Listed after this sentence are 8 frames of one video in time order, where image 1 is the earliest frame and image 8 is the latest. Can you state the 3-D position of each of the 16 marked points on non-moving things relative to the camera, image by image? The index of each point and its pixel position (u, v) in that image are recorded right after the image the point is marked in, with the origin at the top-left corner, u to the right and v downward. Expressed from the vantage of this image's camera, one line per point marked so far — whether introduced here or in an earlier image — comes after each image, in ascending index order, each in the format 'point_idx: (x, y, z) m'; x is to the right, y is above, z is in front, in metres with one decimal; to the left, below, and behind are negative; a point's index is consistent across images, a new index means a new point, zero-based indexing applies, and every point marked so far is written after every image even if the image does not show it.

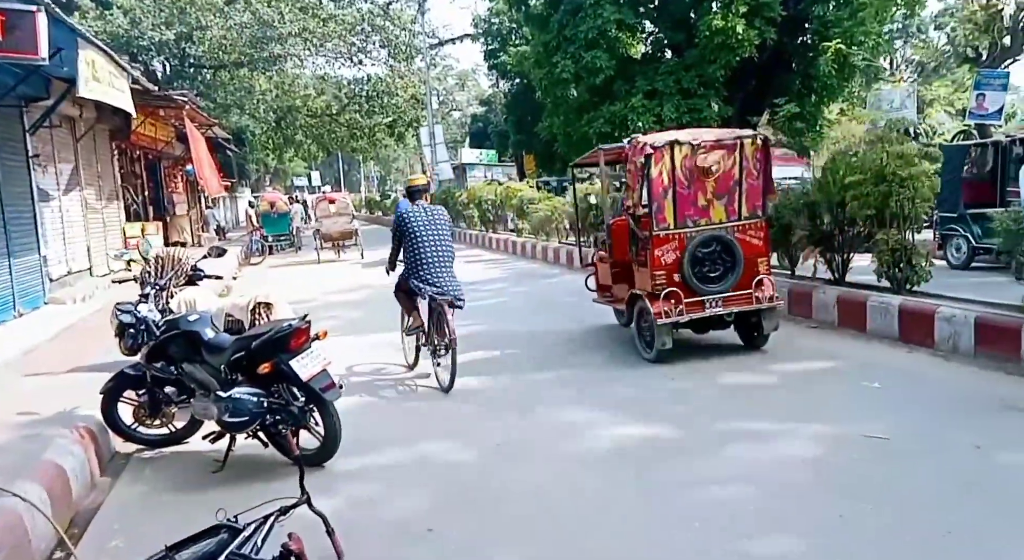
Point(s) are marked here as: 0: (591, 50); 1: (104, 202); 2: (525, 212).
0: (+1.4, +4.2, +17.4) m
1: (-6.8, +1.3, +15.9) m
2: (+0.4, +1.3, +18.1) m
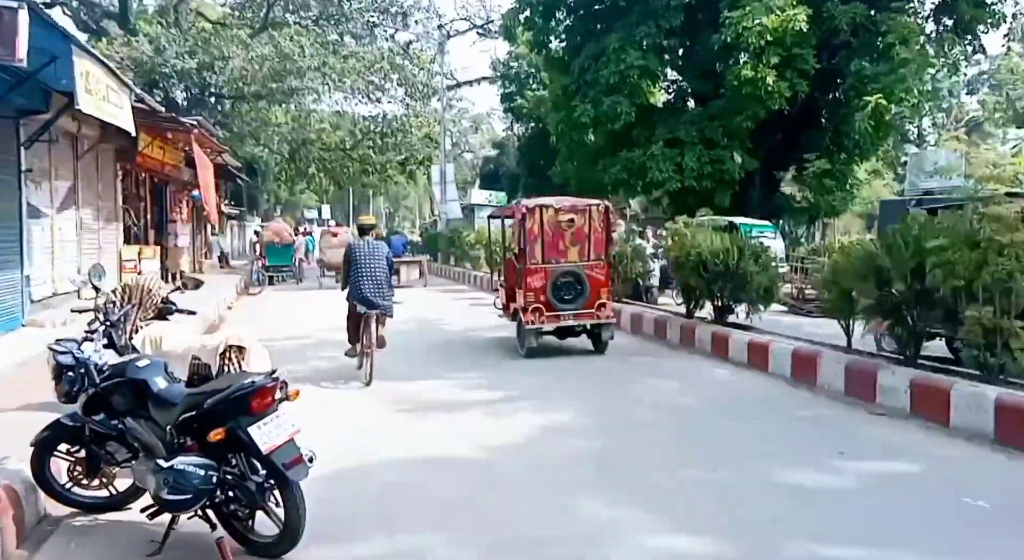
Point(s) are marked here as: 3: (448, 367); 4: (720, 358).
0: (+1.7, +3.2, +16.8) m
1: (-6.7, +0.9, +15.2) m
2: (+0.5, +0.4, +17.3) m
3: (-0.7, -0.9, +9.4) m
4: (+2.1, -0.8, +9.5) m
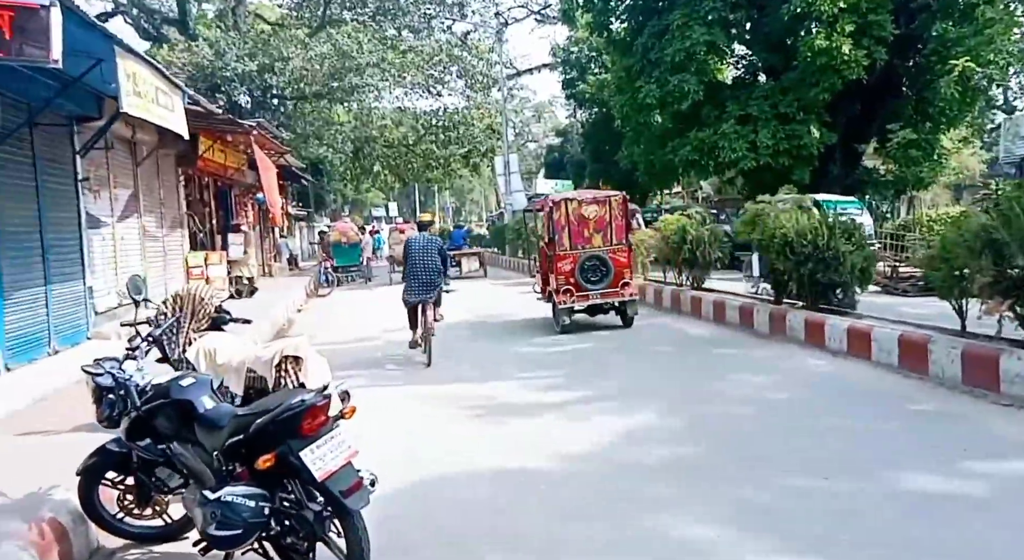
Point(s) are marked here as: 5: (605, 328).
0: (+2.8, +3.5, +16.2) m
1: (-5.6, +0.8, +15.2) m
2: (+1.7, +0.6, +16.8) m
3: (+0.1, -0.9, +9.0) m
4: (+2.8, -0.6, +8.9) m
5: (+1.1, -0.6, +11.9) m
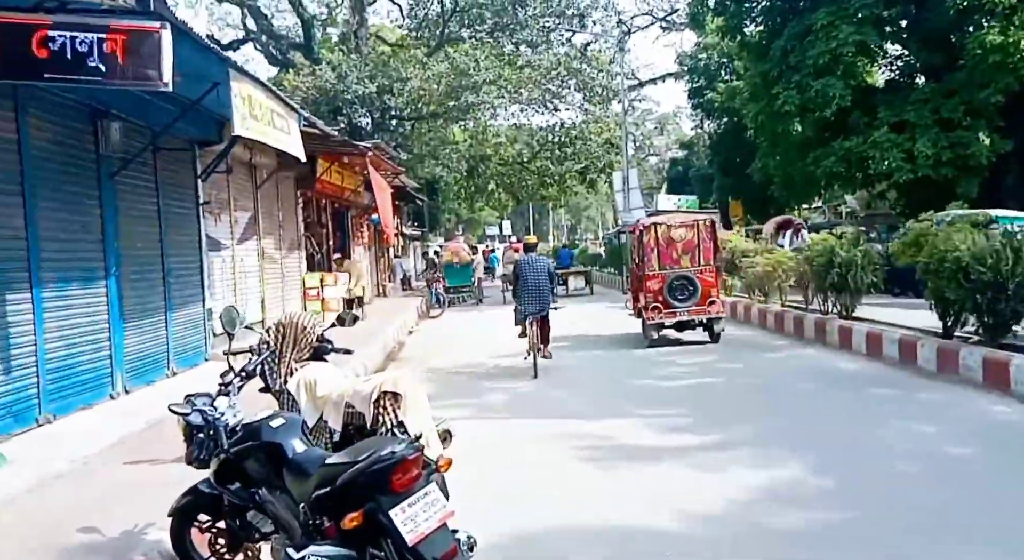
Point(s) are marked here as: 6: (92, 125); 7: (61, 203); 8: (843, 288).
0: (+4.7, +3.1, +15.2) m
1: (-3.7, +0.5, +15.2) m
2: (+3.7, +0.3, +15.9) m
3: (+1.1, -1.1, +8.4) m
4: (+3.8, -0.8, +7.9) m
5: (+2.5, -0.9, +11.2) m
6: (-3.4, +1.2, +7.5) m
7: (-3.2, +0.5, +6.8) m
8: (+4.2, -0.1, +11.9) m
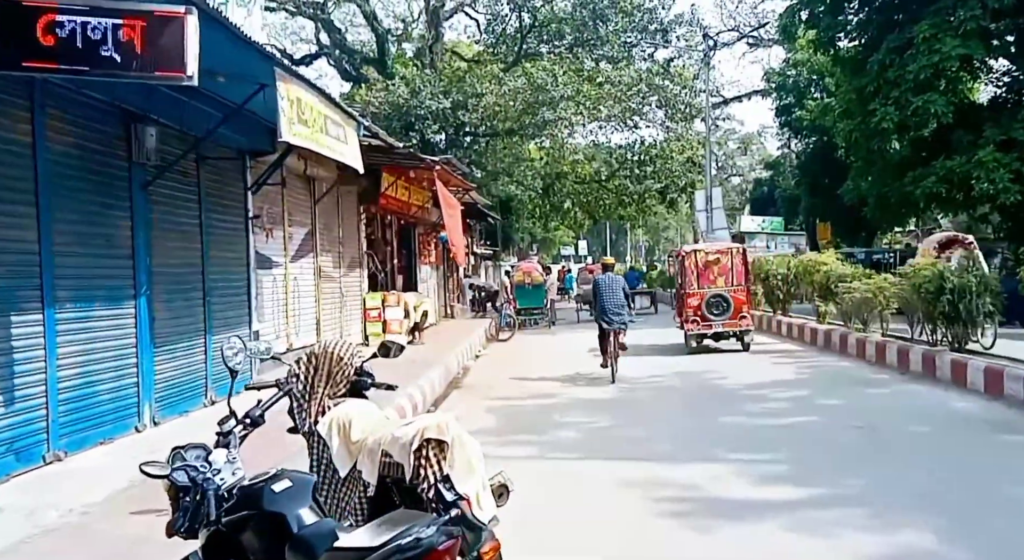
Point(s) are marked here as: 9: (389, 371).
0: (+5.9, +2.7, +14.0) m
1: (-2.6, +0.2, +14.7) m
2: (+4.9, -0.2, +14.7) m
3: (+1.7, -1.3, +7.4) m
4: (+4.3, -1.1, +6.7) m
5: (+3.2, -1.2, +10.1) m
6: (-2.8, +1.1, +6.9) m
7: (-2.8, +0.4, +6.2) m
8: (+5.0, -0.5, +10.7) m
9: (-1.9, -1.3, +13.8) m
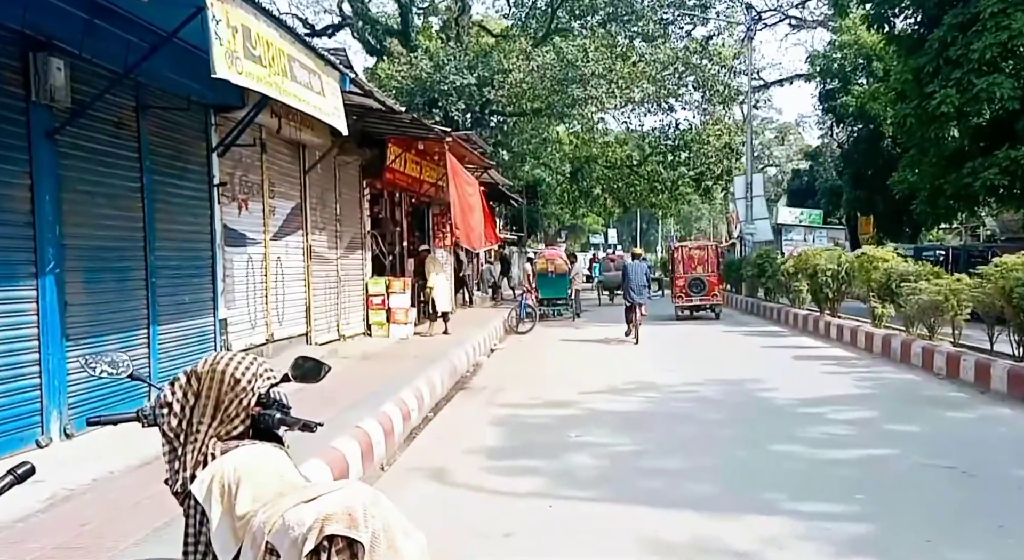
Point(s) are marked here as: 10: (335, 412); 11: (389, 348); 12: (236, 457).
0: (+6.2, +2.7, +12.2) m
1: (-2.3, +0.4, +13.2) m
2: (+5.1, -0.1, +13.0) m
3: (+1.7, -1.3, +5.8) m
4: (+4.3, -1.1, +5.0) m
5: (+3.3, -1.2, +8.4) m
6: (-2.8, +1.2, +5.4) m
7: (-2.8, +0.5, +4.7) m
8: (+5.1, -0.5, +9.0) m
9: (-1.7, -1.1, +12.3) m
10: (-1.6, -1.2, +8.5) m
11: (-1.9, -1.0, +14.2) m
12: (-0.9, -0.6, +2.9) m
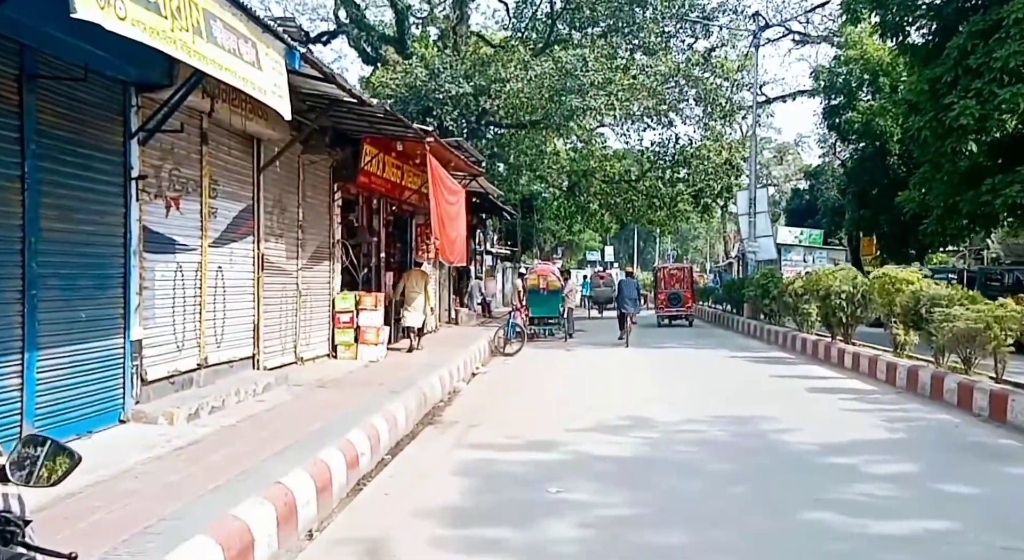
0: (+6.0, +2.4, +10.9) m
1: (-2.6, +0.2, +11.7) m
2: (+4.9, -0.4, +11.6) m
3: (+1.4, -1.4, +4.4) m
4: (+4.1, -1.3, +3.6) m
5: (+3.1, -1.4, +7.0) m
6: (-3.0, +1.2, +4.0) m
7: (-2.9, +0.5, +3.3) m
8: (+4.9, -0.7, +7.6) m
9: (-1.9, -1.3, +10.9) m
10: (-1.9, -1.3, +7.1) m
11: (-2.2, -1.3, +12.8) m
12: (-1.1, -0.6, +1.5) m
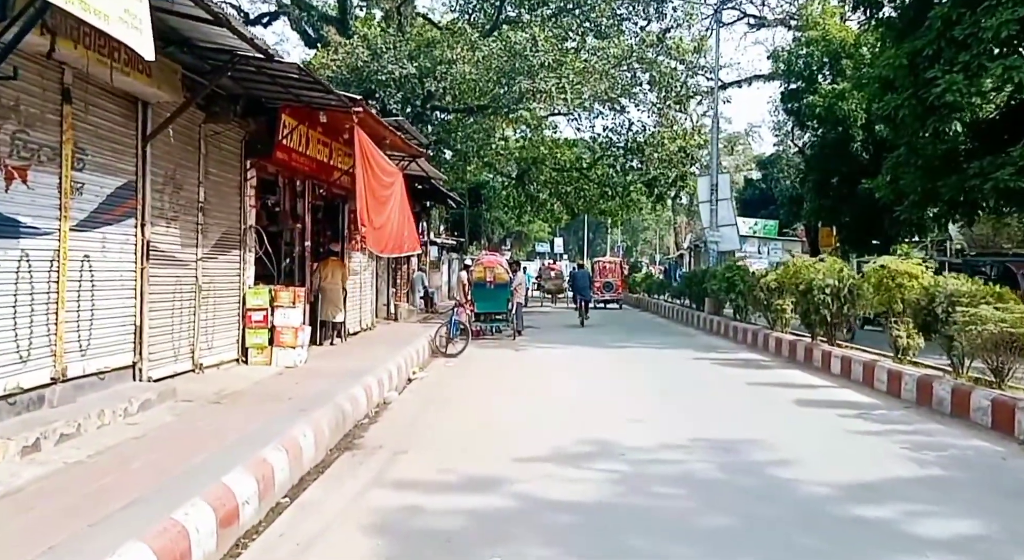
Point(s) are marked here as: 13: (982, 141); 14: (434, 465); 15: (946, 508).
0: (+5.4, +2.4, +9.2) m
1: (-3.2, +0.3, +9.7) m
2: (+4.3, -0.4, +9.9) m
3: (+1.2, -1.4, +2.5) m
4: (+3.9, -1.3, +1.9) m
5: (+2.7, -1.4, +5.3) m
6: (-3.2, +1.2, +1.9) m
7: (-3.1, +0.5, +1.2) m
8: (+4.5, -0.7, +6.0) m
9: (-2.5, -1.2, +8.8) m
10: (-2.3, -1.3, +5.1) m
11: (-2.8, -1.2, +10.8) m
12: (-1.1, -0.6, -0.5) m
13: (+8.6, +2.5, +17.1) m
14: (-0.5, -1.4, +7.3) m
15: (+2.7, -1.4, +5.9) m
